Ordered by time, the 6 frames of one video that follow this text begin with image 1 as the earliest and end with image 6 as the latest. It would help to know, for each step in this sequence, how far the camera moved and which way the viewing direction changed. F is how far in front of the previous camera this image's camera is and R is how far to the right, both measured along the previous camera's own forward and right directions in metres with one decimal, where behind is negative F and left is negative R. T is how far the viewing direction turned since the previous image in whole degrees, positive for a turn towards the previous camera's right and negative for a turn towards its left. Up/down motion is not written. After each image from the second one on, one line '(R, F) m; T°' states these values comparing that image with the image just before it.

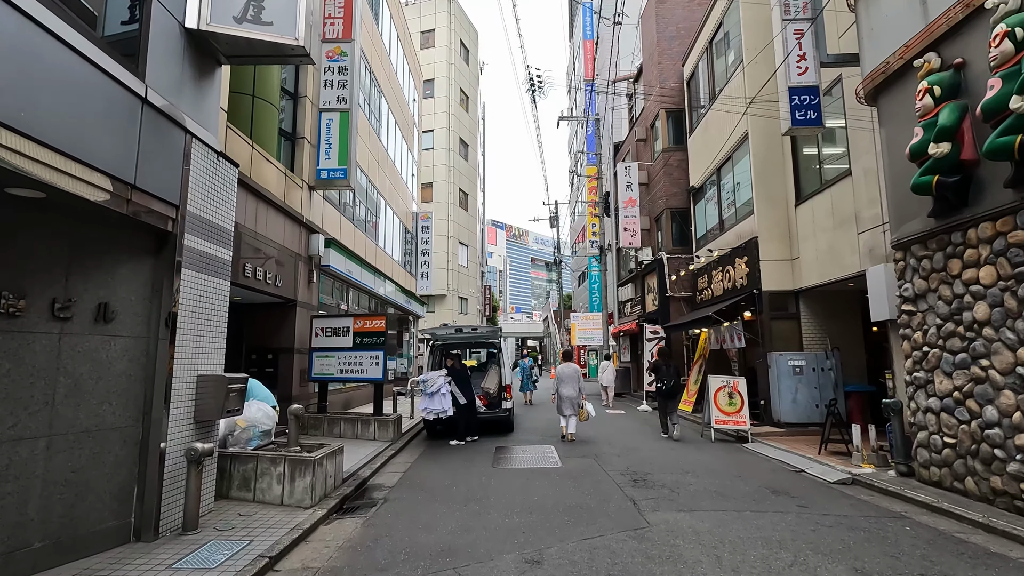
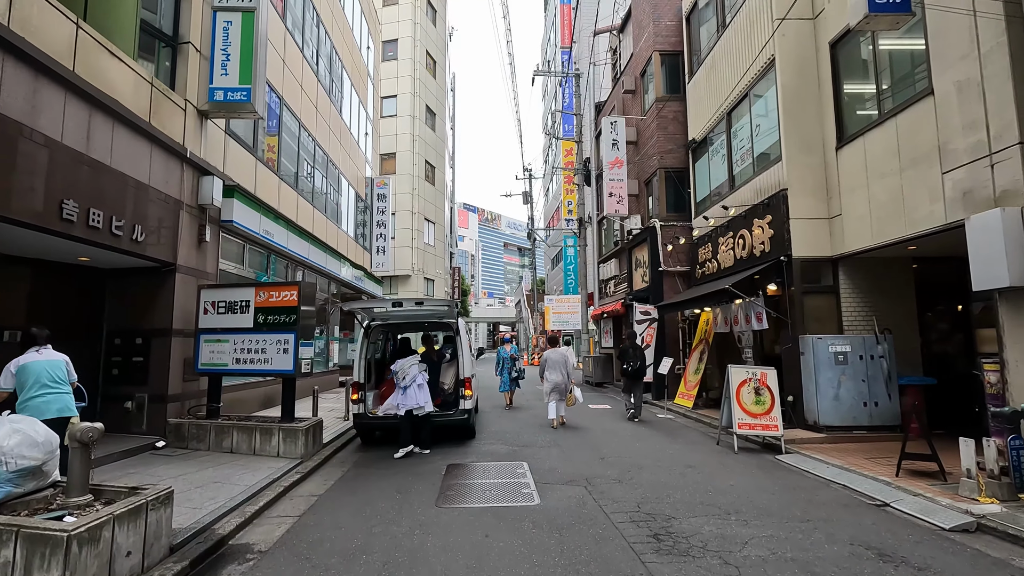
(+0.2, +2.8) m; +3°
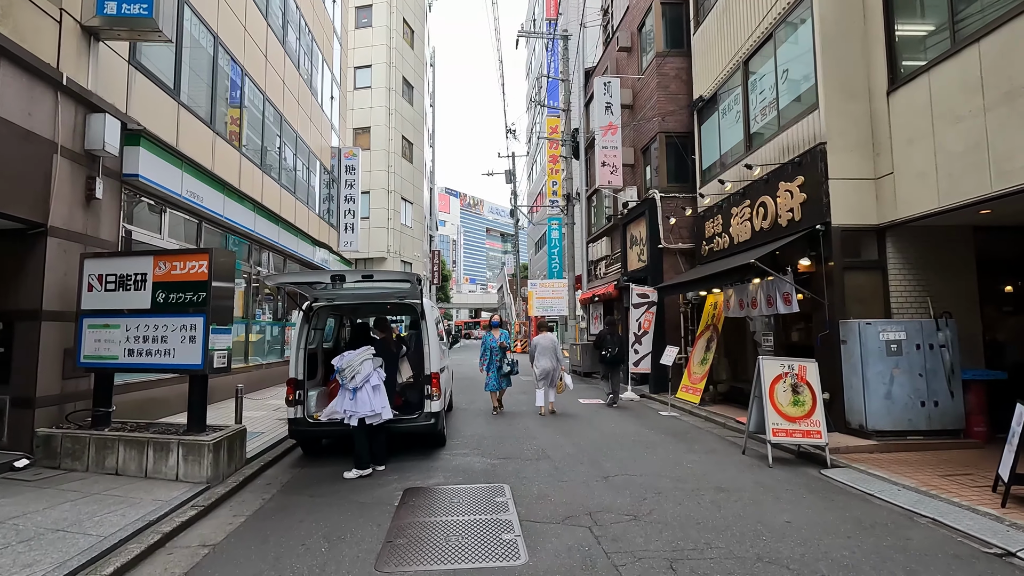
(0.0, +1.8) m; +2°
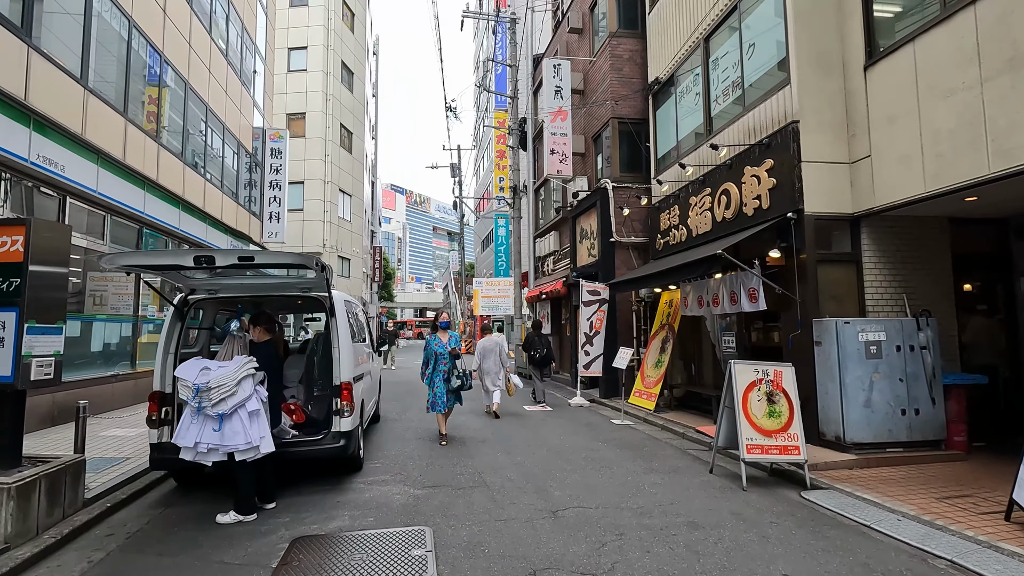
(+0.2, +1.2) m; +6°
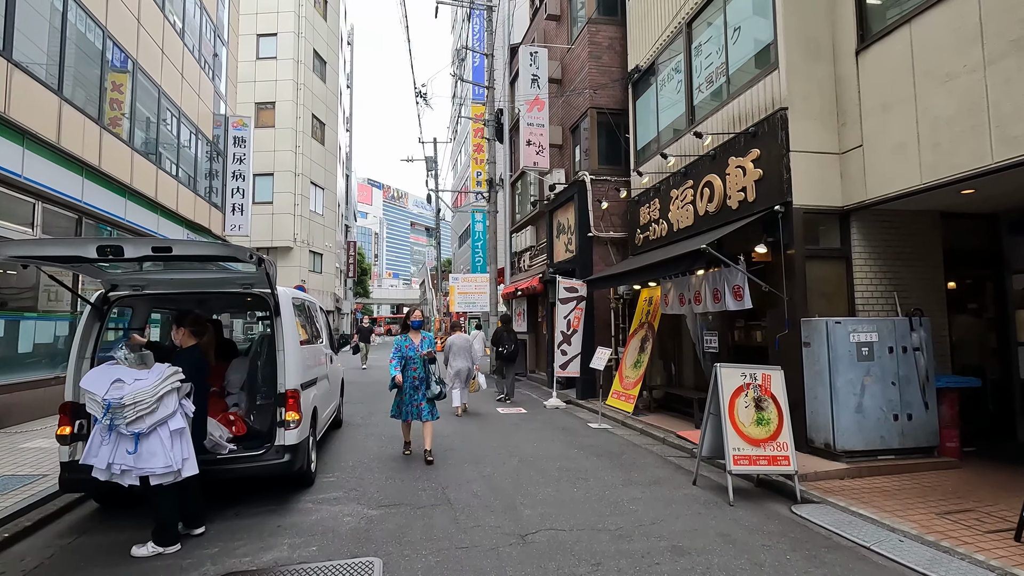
(+0.1, +0.5) m; +2°
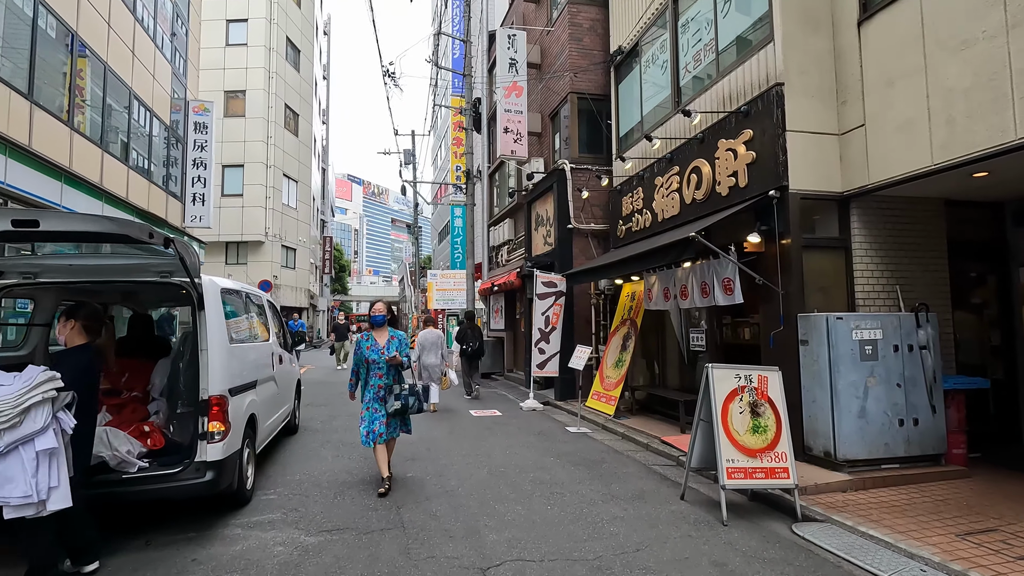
(+0.1, +0.7) m; +2°
